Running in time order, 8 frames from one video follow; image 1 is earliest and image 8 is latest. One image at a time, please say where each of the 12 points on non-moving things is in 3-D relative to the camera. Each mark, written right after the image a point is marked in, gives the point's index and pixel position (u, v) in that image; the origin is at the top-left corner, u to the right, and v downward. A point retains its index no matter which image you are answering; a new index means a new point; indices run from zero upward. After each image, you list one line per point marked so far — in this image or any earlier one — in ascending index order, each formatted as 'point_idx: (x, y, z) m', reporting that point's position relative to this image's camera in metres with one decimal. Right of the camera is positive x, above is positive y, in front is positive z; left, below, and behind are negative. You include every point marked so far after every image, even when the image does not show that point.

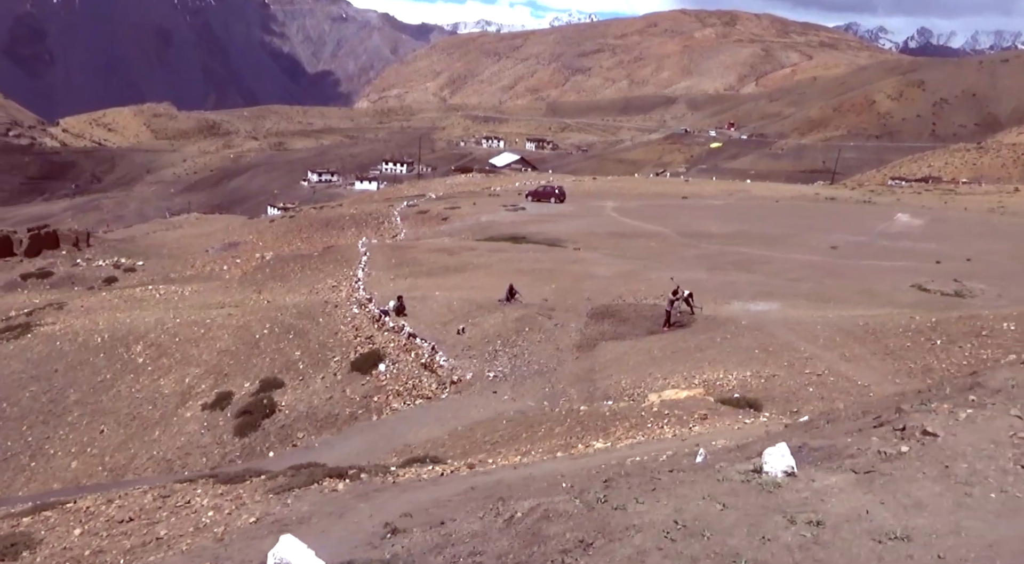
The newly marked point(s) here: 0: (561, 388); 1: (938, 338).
0: (+0.9, -2.0, +17.7) m
1: (+6.9, -0.9, +15.5) m
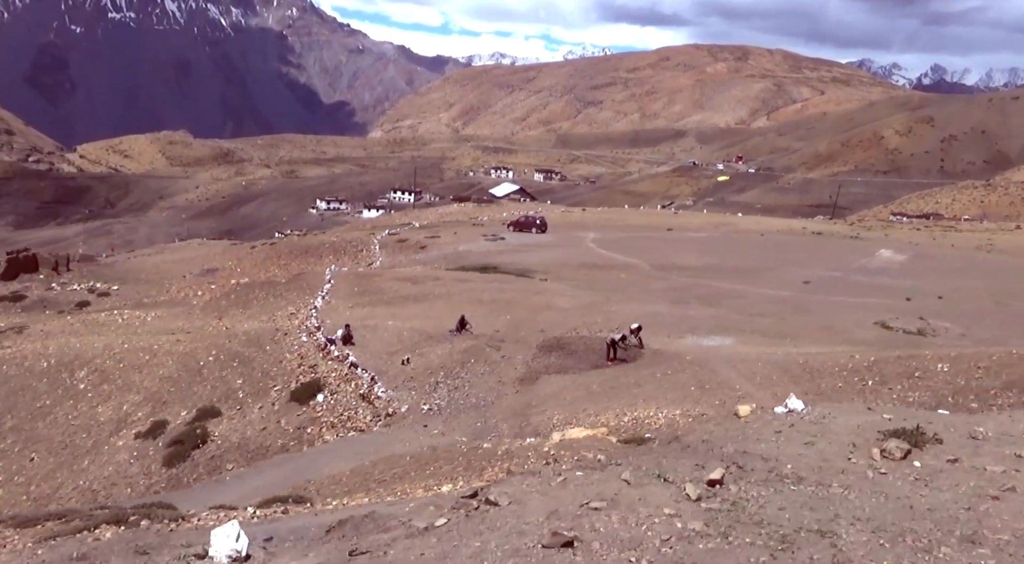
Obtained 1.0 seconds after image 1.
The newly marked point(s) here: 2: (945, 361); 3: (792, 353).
0: (-0.3, -2.6, +17.3) m
1: (+5.7, -1.6, +15.2) m
2: (+6.9, -1.3, +15.4) m
3: (+6.0, -1.5, +19.6) m
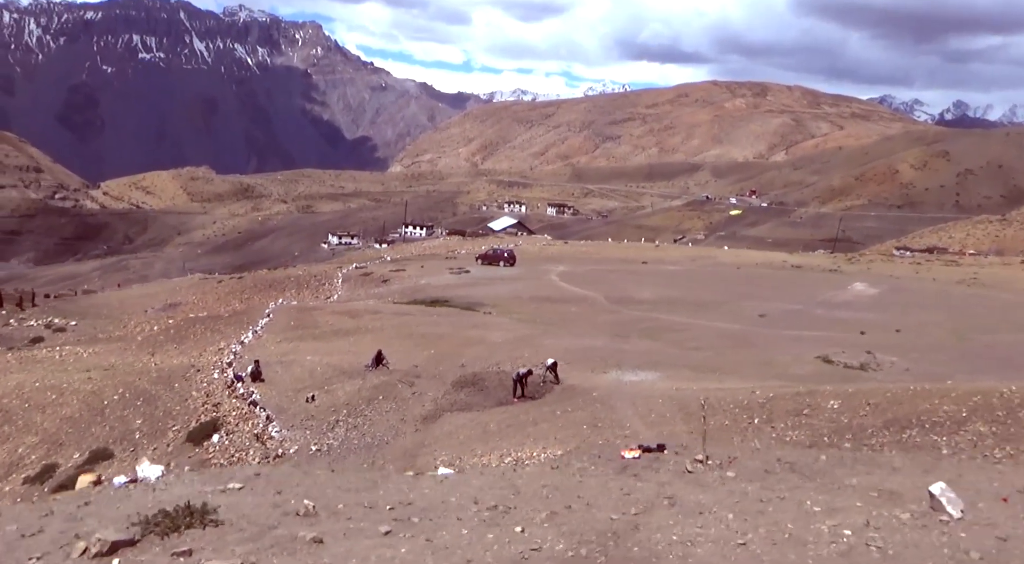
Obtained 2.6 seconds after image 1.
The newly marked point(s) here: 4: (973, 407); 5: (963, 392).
0: (-2.3, -3.2, +16.5) m
1: (+3.7, -2.0, +14.4) m
2: (+4.9, -1.8, +14.7) m
3: (+4.0, -2.1, +18.9) m
4: (+6.1, -1.7, +12.6) m
5: (+6.4, -1.6, +13.6) m
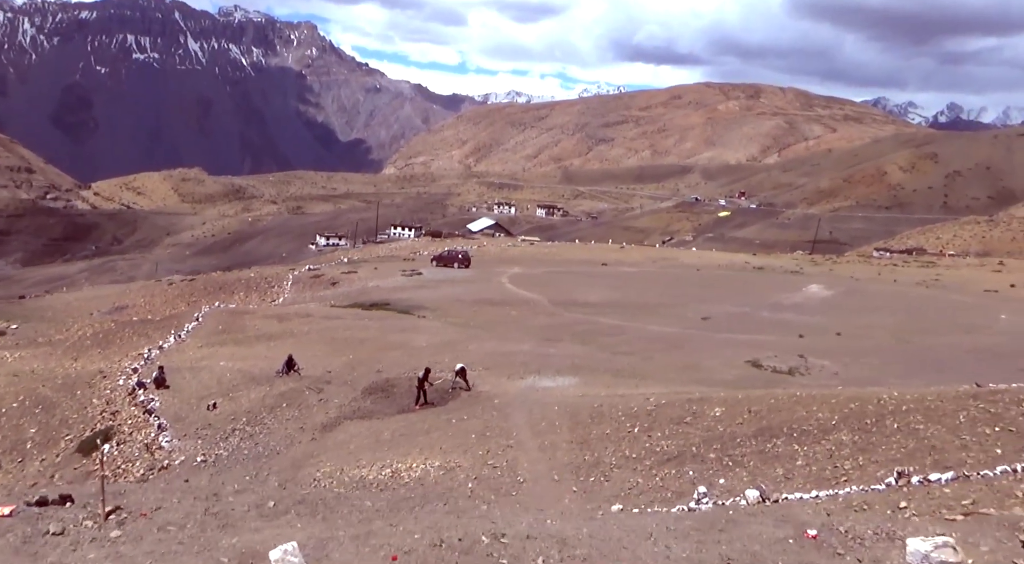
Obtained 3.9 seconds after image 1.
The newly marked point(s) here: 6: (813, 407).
0: (-4.2, -3.3, +16.0) m
1: (+1.9, -2.1, +14.0) m
2: (+3.0, -1.9, +14.3) m
3: (+2.0, -2.2, +18.5) m
4: (+4.3, -1.7, +12.2) m
5: (+4.6, -1.6, +13.2) m
6: (+4.1, -1.7, +13.0) m
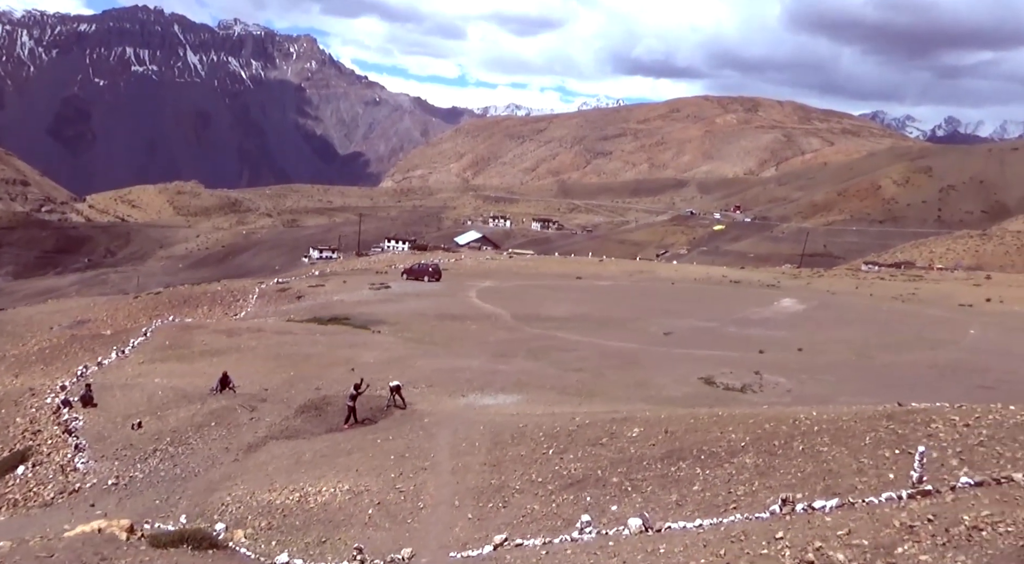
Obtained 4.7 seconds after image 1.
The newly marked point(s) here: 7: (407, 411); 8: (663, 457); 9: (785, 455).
0: (-5.5, -3.5, +15.4) m
1: (+0.6, -2.3, +13.5) m
2: (+1.8, -2.1, +13.8) m
3: (+0.7, -2.5, +18.0) m
4: (+3.0, -1.9, +11.7) m
5: (+3.3, -1.9, +12.8) m
6: (+2.9, -1.9, +12.5) m
7: (-2.2, -2.7, +19.5) m
8: (+1.8, -2.2, +11.8) m
9: (+3.1, -2.0, +11.0) m
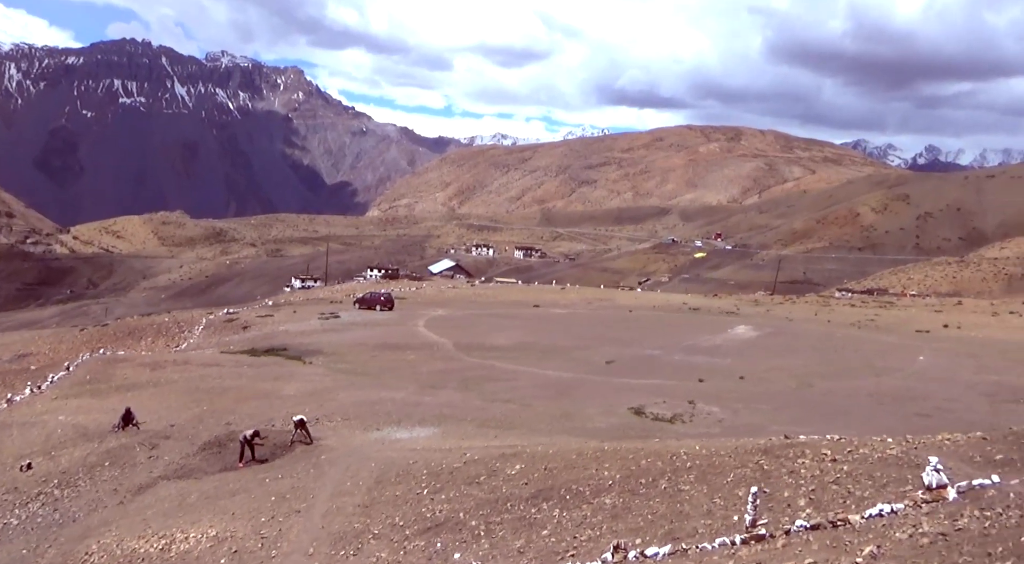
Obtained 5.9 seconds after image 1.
0: (-7.2, -4.0, +14.5) m
1: (-1.1, -2.8, +12.9) m
2: (+0.1, -2.5, +13.3) m
3: (-1.1, -3.1, +17.3) m
4: (+1.4, -2.3, +11.2) m
5: (+1.7, -2.2, +12.2) m
6: (+1.2, -2.3, +12.0) m
7: (-4.0, -3.3, +18.8) m
8: (+0.2, -2.6, +11.3) m
9: (+1.5, -2.4, +10.5) m
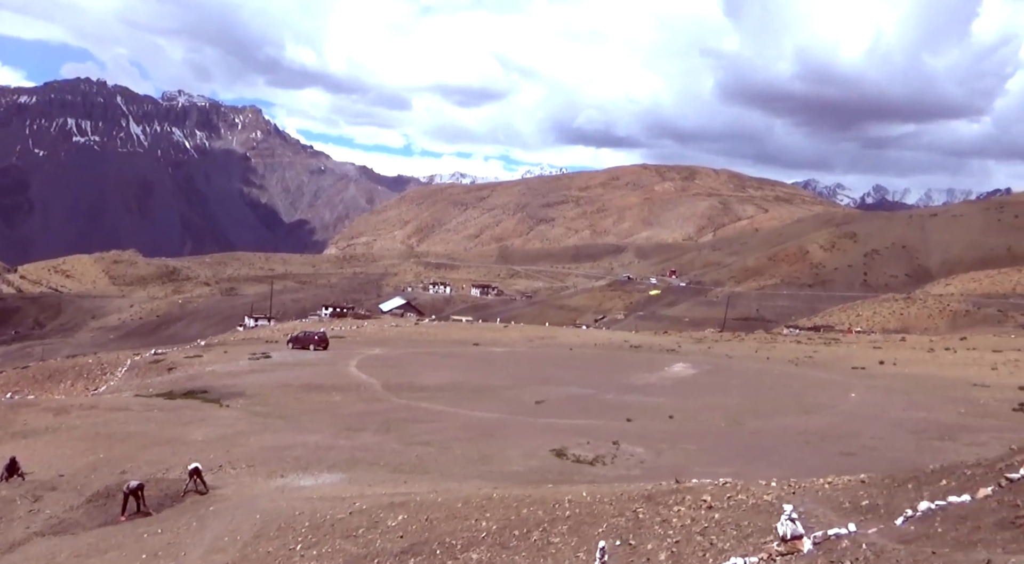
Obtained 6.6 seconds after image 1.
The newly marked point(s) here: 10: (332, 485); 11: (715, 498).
0: (-8.8, -4.7, +13.4) m
1: (-2.6, -3.3, +12.1) m
2: (-1.5, -3.1, +12.6) m
3: (-2.8, -3.8, +16.6) m
4: (-0.1, -2.7, +10.6) m
5: (+0.2, -2.7, +11.7) m
6: (-0.3, -2.8, +11.4) m
7: (-5.8, -4.0, +17.9) m
8: (-1.2, -3.0, +10.6) m
9: (+0.1, -2.8, +9.9) m
10: (-3.8, -4.2, +19.5) m
11: (+2.3, -2.4, +10.5) m
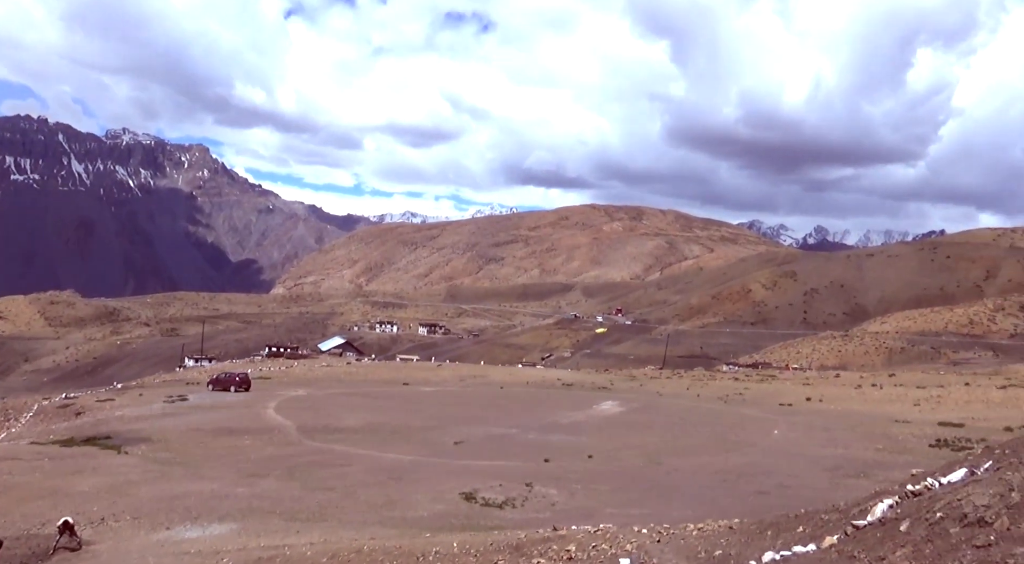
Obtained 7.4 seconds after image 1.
0: (-10.4, -5.2, +12.0) m
1: (-4.2, -3.8, +11.2) m
2: (-3.1, -3.5, +11.7) m
3: (-4.7, -4.4, +15.6) m
4: (-1.5, -3.1, +9.9) m
5: (-1.4, -3.2, +10.9) m
6: (-1.8, -3.2, +10.6) m
7: (-7.8, -4.8, +16.7) m
8: (-2.7, -3.4, +9.8) m
9: (-1.3, -3.1, +9.2) m
10: (-5.8, -5.0, +18.4) m
11: (+0.8, -2.8, +10.0) m
